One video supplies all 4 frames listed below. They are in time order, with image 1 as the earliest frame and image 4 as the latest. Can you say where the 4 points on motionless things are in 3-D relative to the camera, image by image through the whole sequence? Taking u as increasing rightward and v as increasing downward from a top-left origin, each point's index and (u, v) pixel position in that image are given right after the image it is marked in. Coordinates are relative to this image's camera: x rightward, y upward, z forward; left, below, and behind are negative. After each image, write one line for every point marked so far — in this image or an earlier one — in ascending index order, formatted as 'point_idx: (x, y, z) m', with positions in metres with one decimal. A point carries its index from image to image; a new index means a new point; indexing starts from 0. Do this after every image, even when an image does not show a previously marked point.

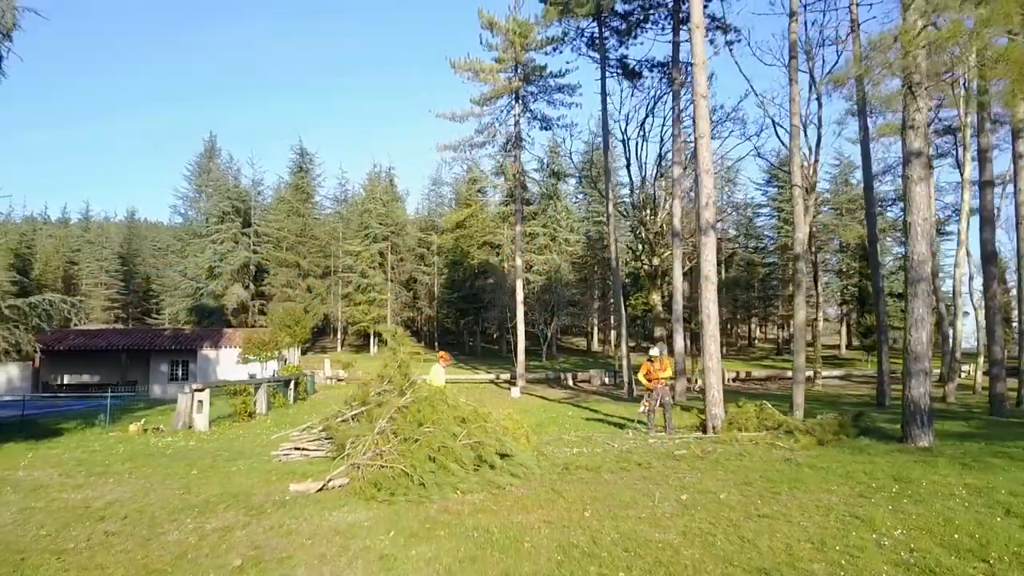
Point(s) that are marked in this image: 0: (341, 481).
0: (-3.1, -3.5, +9.2) m
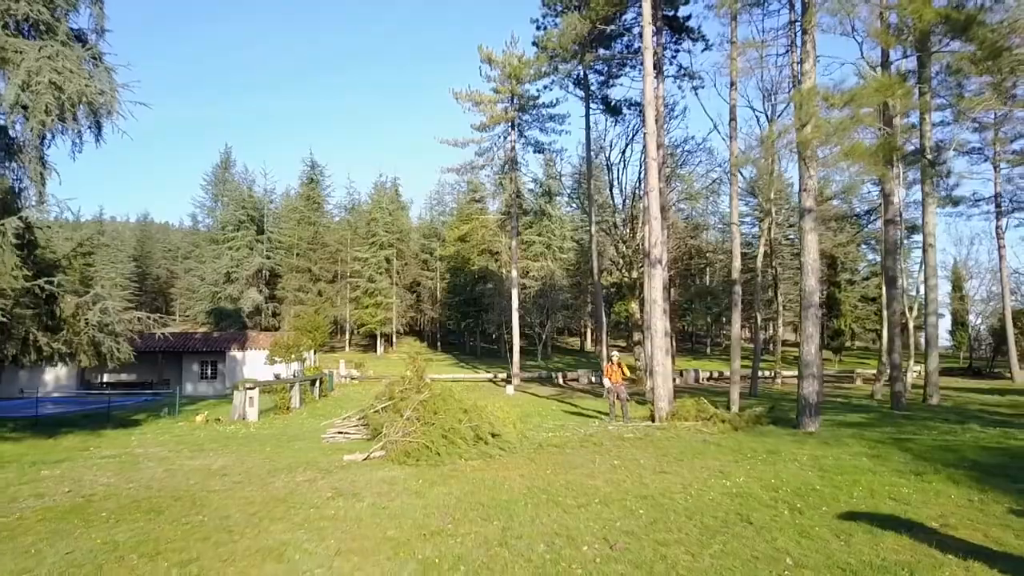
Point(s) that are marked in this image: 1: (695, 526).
0: (-3.4, -4.3, +13.1) m
1: (+2.8, -3.6, +7.6) m
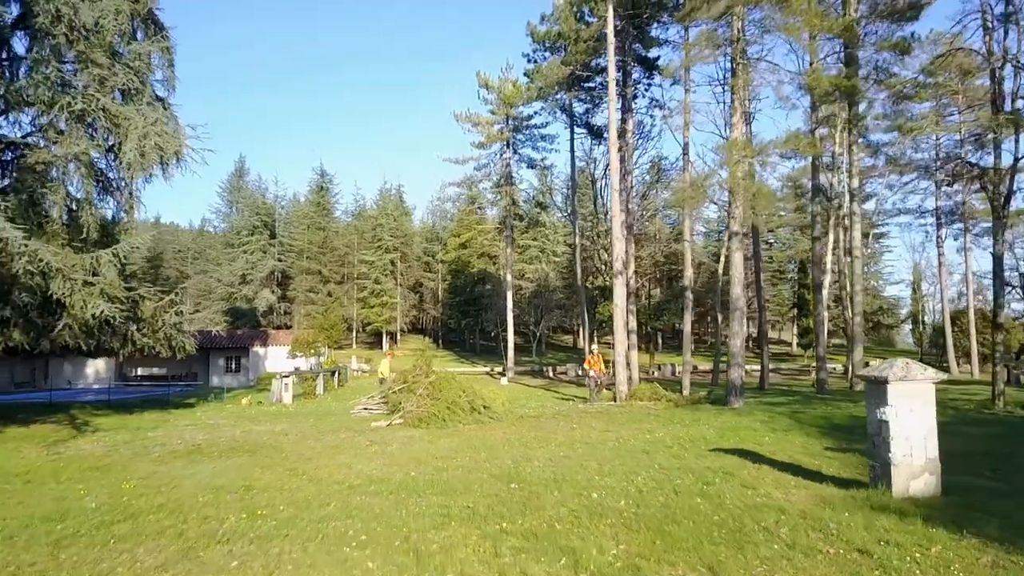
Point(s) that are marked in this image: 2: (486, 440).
0: (-3.9, -4.6, +17.2) m
1: (+2.3, -3.9, +11.8) m
2: (-0.7, -4.2, +13.9) m
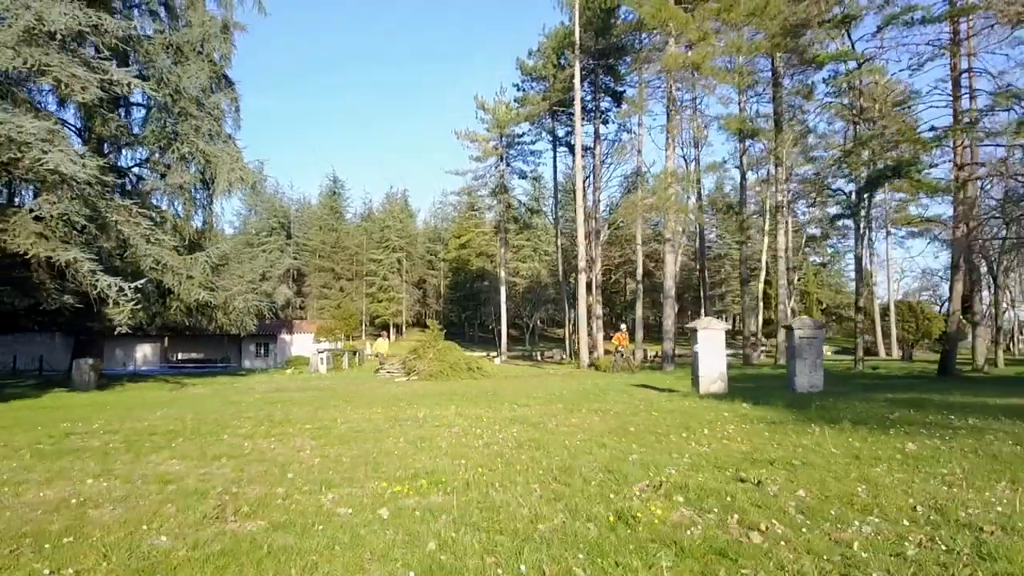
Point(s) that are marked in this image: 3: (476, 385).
0: (-4.6, -4.2, +23.5) m
1: (+1.6, -3.6, +18.0) m
2: (-1.4, -3.9, +20.2) m
3: (-1.3, -3.6, +18.3) m
